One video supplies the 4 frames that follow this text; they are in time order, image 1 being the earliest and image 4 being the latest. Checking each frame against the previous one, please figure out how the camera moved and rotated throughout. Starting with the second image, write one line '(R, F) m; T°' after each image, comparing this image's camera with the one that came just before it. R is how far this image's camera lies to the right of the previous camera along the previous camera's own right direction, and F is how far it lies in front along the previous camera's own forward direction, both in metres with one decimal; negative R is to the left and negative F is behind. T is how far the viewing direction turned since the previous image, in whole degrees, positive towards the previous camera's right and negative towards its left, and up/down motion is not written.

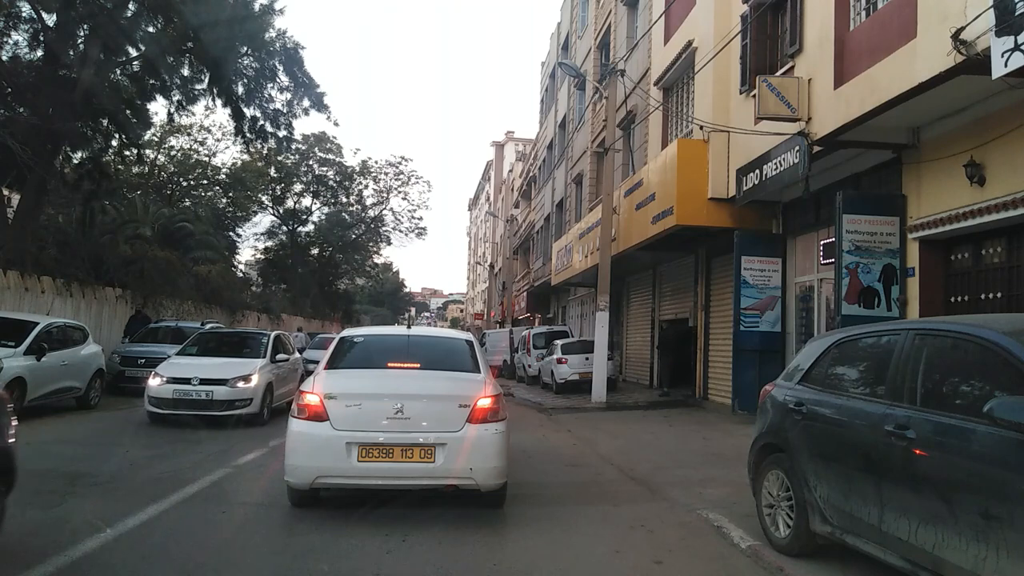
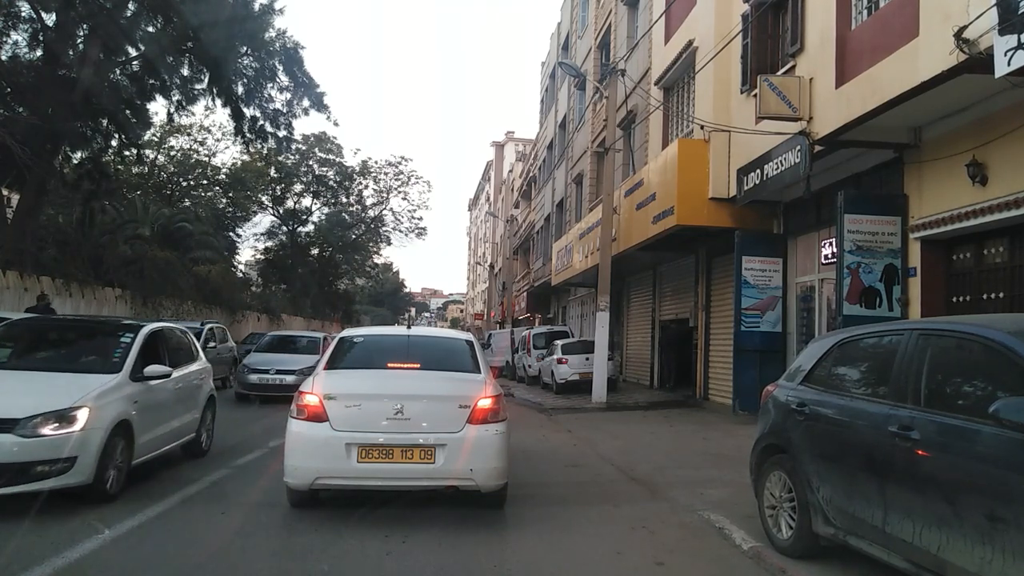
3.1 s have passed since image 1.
(0.0, 0.0) m; 0°
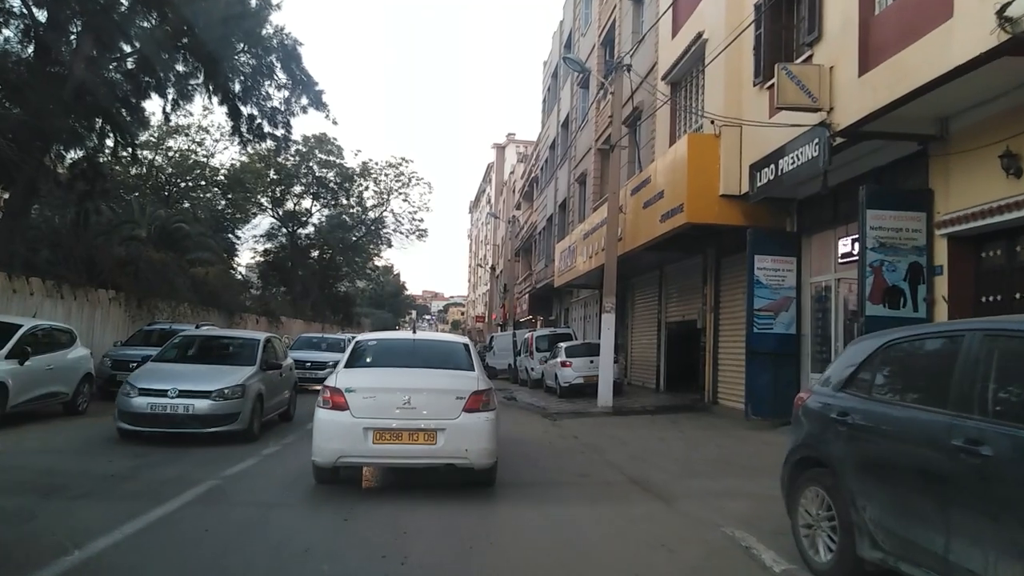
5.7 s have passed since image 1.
(-0.1, +0.5) m; 0°
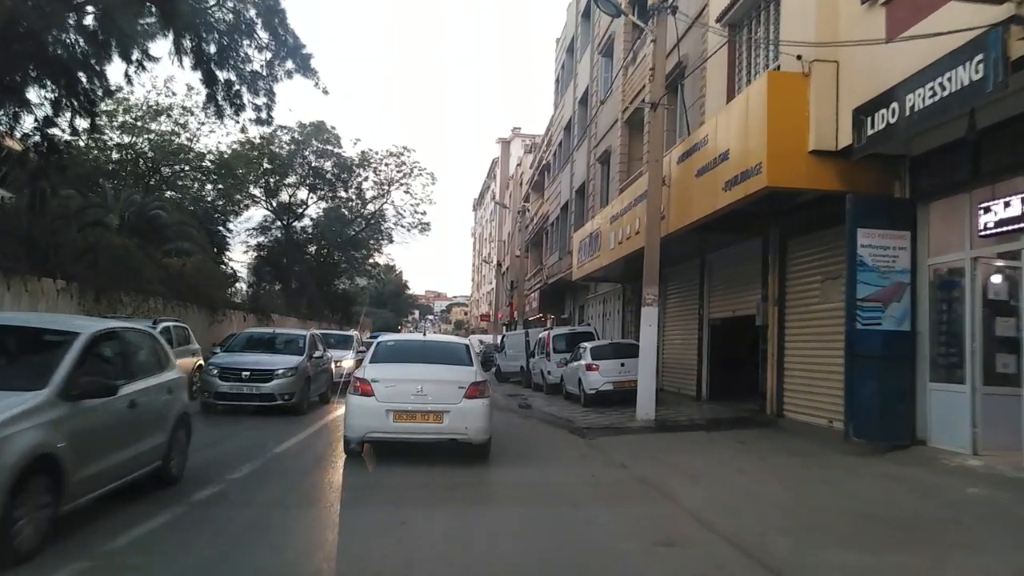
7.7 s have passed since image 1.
(-0.4, +3.2) m; 0°
